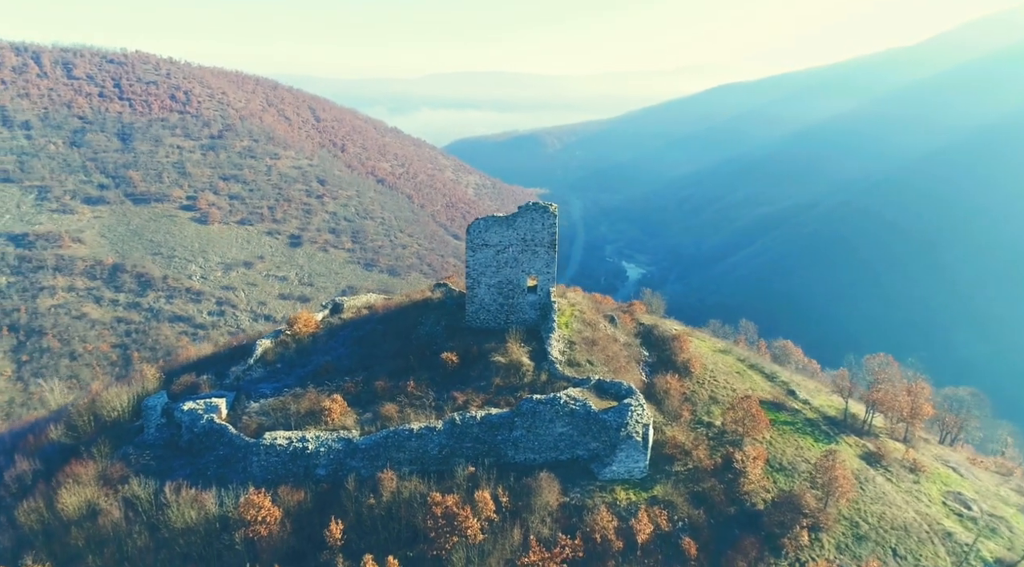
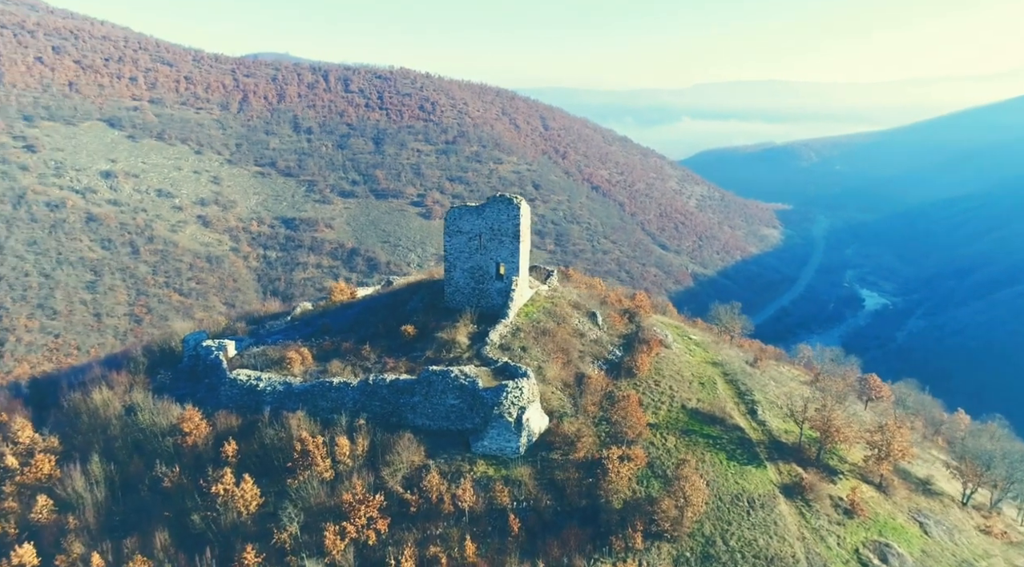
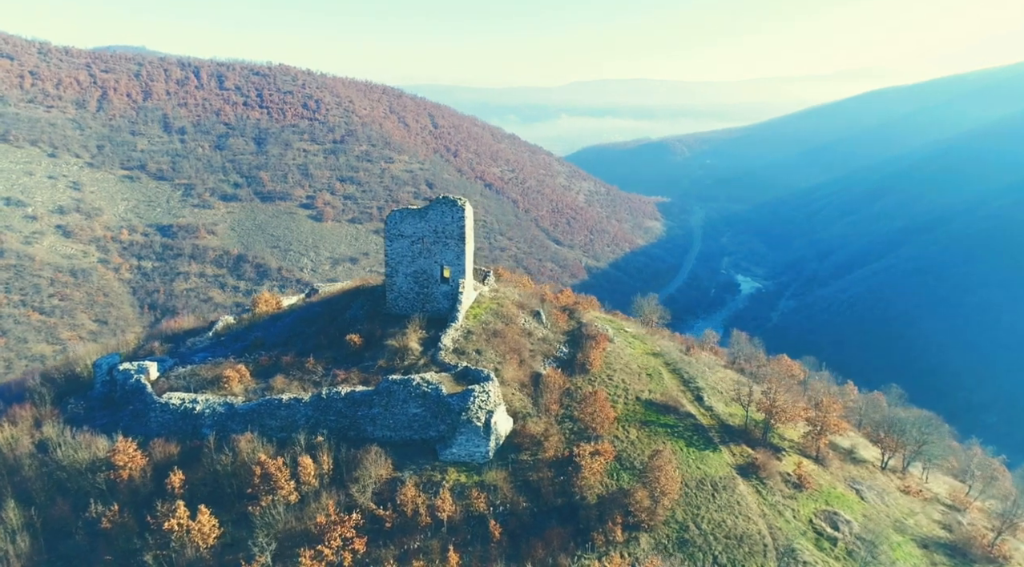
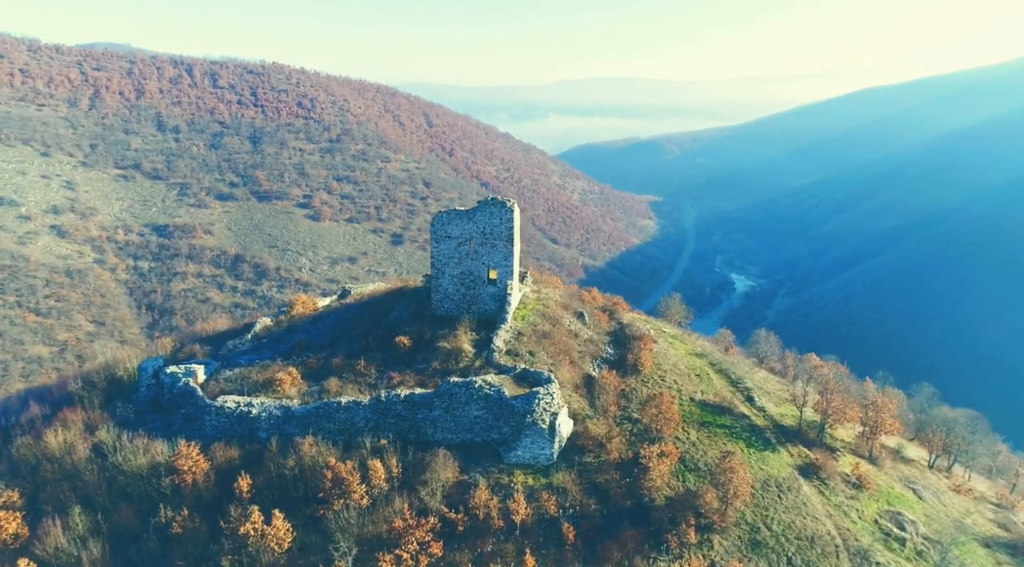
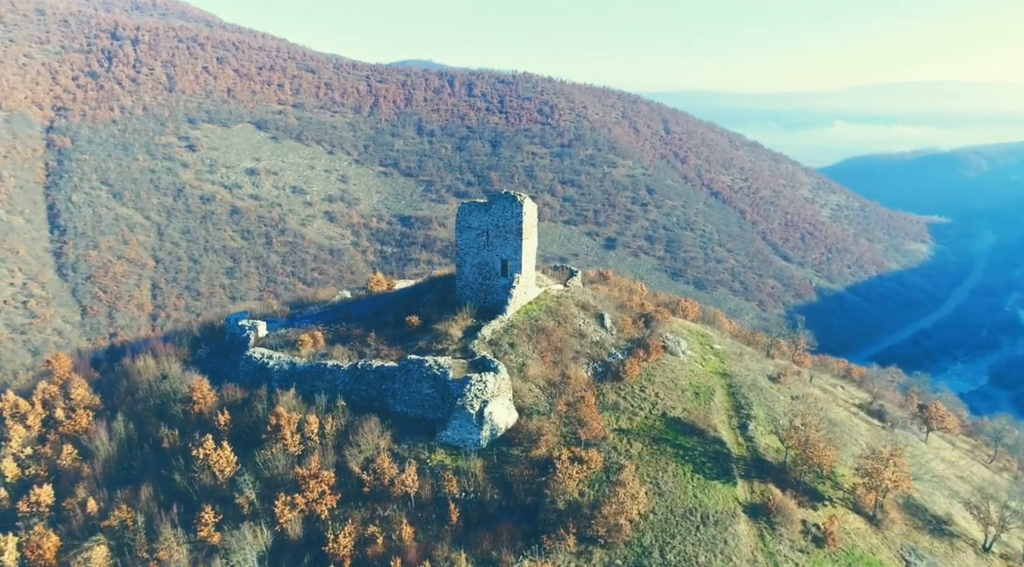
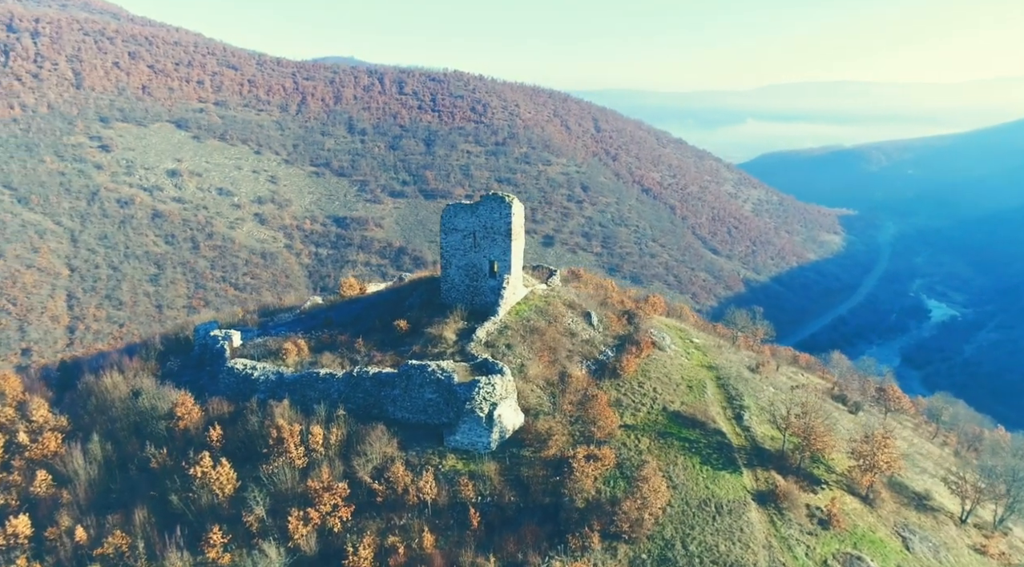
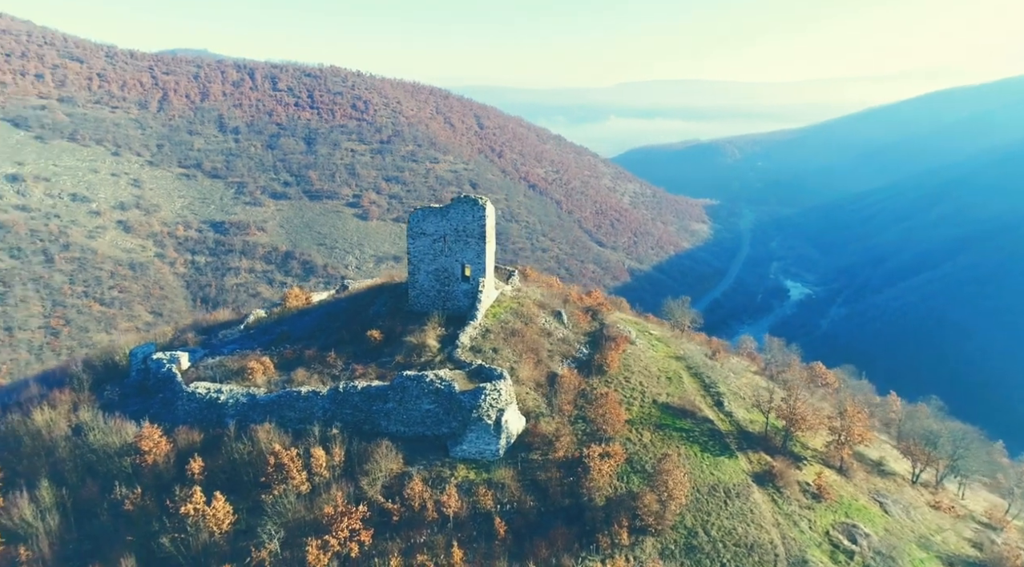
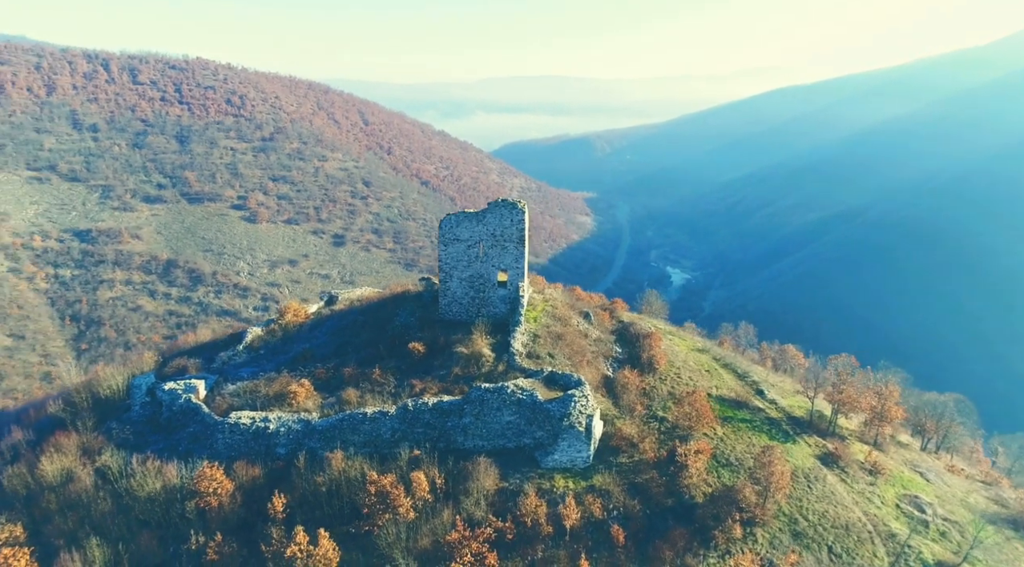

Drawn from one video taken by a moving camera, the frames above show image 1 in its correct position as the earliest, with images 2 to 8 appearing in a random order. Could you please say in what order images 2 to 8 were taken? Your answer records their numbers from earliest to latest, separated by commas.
8, 4, 3, 7, 2, 6, 5
